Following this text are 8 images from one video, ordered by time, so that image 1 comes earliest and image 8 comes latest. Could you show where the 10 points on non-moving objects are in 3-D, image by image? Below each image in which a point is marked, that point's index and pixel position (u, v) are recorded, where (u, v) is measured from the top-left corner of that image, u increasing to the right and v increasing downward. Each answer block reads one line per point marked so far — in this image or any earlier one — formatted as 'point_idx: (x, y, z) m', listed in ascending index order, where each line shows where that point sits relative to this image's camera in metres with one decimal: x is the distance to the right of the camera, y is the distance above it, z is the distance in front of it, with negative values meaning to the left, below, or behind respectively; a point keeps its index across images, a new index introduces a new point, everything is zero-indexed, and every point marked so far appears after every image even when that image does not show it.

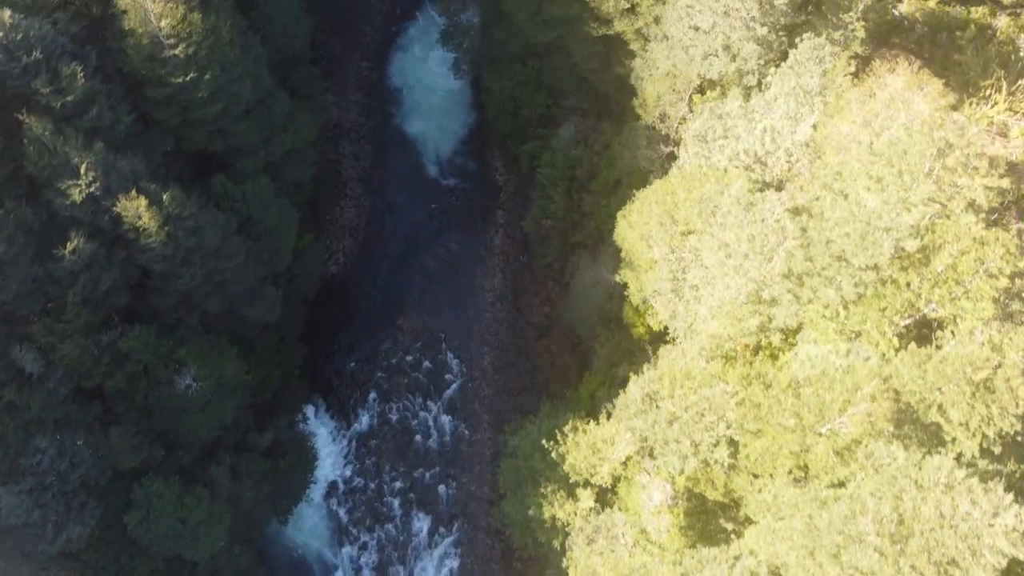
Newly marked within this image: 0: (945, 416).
0: (+9.8, -2.9, +17.8) m
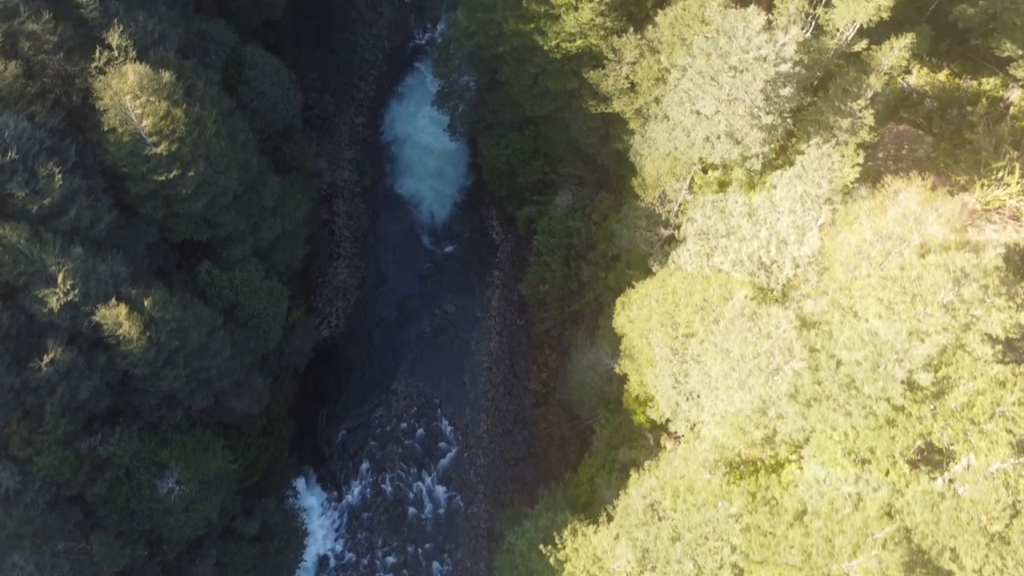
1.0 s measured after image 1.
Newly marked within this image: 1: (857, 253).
0: (+9.6, -5.9, +17.0) m
1: (+8.7, +0.7, +19.6) m
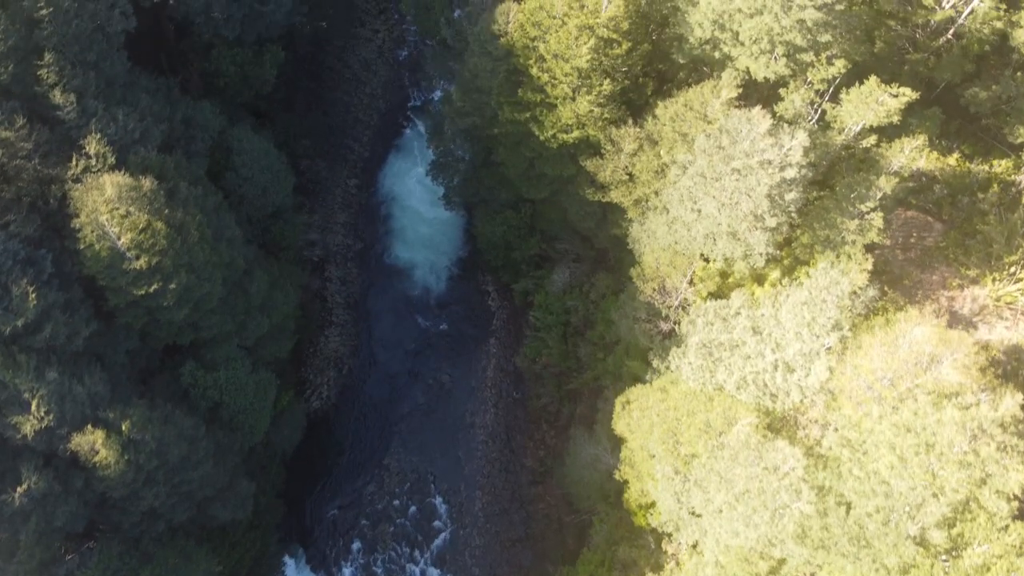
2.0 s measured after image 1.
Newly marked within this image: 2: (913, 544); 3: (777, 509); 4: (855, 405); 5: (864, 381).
0: (+9.5, -9.2, +16.1) m
1: (+8.5, -2.5, +18.7) m
2: (+8.7, -5.5, +17.0) m
3: (+6.4, -5.4, +19.1) m
4: (+8.3, -2.8, +19.0) m
5: (+8.4, -2.2, +18.9) m
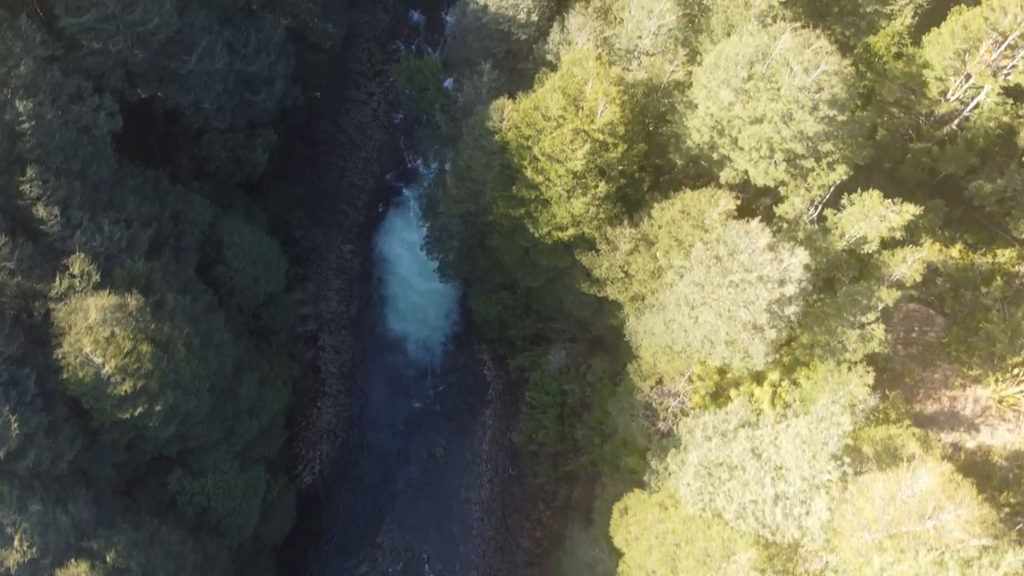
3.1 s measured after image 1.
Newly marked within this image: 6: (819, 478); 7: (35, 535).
0: (+9.3, -12.5, +15.7) m
1: (+8.3, -5.8, +18.3) m
2: (+8.5, -8.8, +16.6) m
3: (+6.2, -8.7, +18.7) m
4: (+8.1, -6.1, +18.6) m
5: (+8.2, -5.5, +18.4) m
6: (+7.7, -4.8, +19.7) m
7: (-12.0, -6.3, +19.8) m
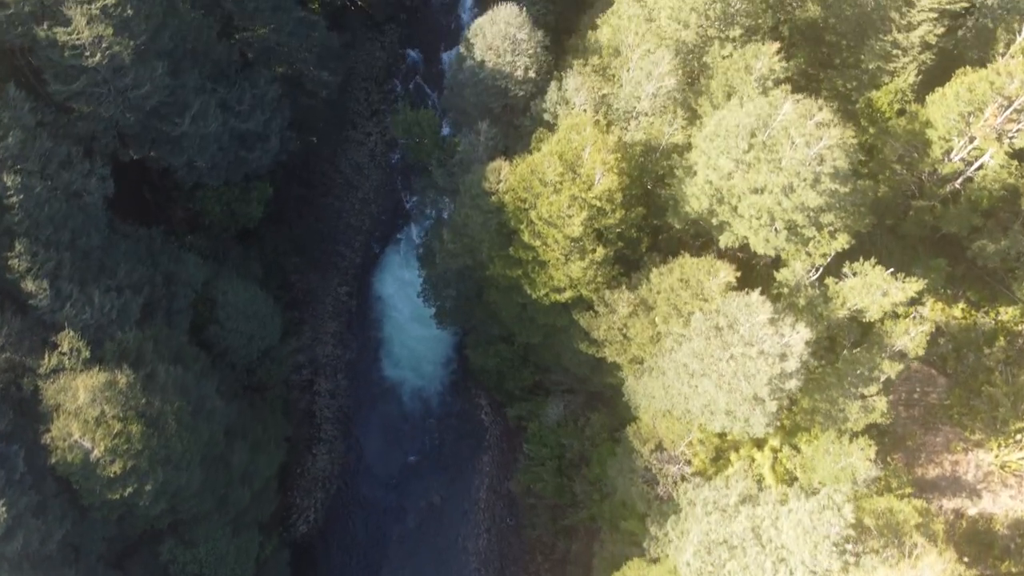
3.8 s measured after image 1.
0: (+9.2, -14.6, +15.4) m
1: (+8.2, -7.9, +18.0) m
2: (+8.4, -10.9, +16.3) m
3: (+6.1, -10.8, +18.4) m
4: (+8.0, -8.2, +18.3) m
5: (+8.1, -7.6, +18.1) m
6: (+7.6, -6.8, +19.4) m
7: (-12.1, -8.3, +19.5) m
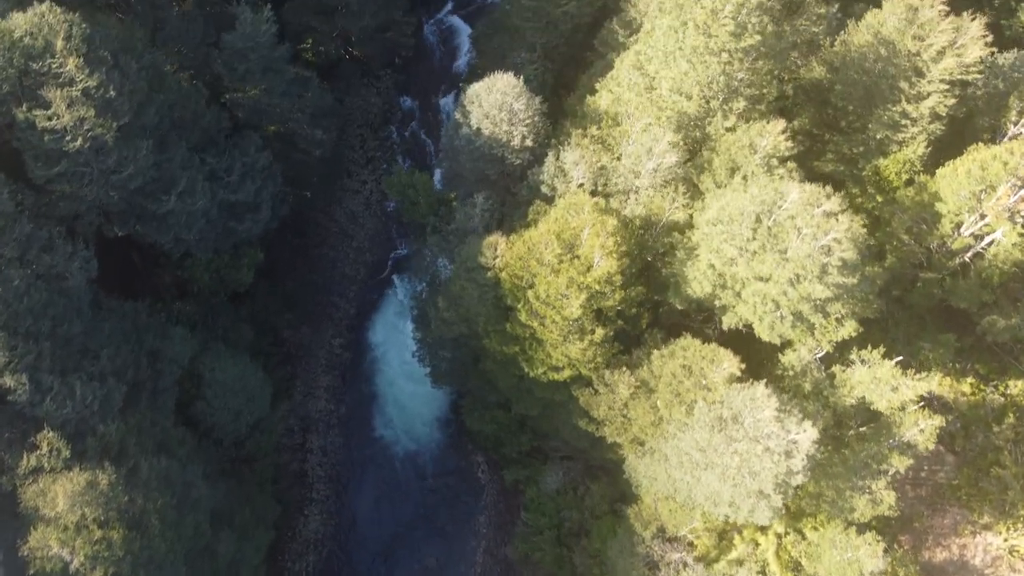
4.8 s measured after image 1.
0: (+9.1, -17.2, +14.8) m
1: (+8.1, -10.4, +17.3) m
2: (+8.3, -13.5, +15.6) m
3: (+6.0, -13.3, +17.7) m
4: (+7.9, -10.7, +17.6) m
5: (+8.0, -10.1, +17.4) m
6: (+7.5, -9.4, +18.7) m
7: (-12.2, -10.8, +18.8) m
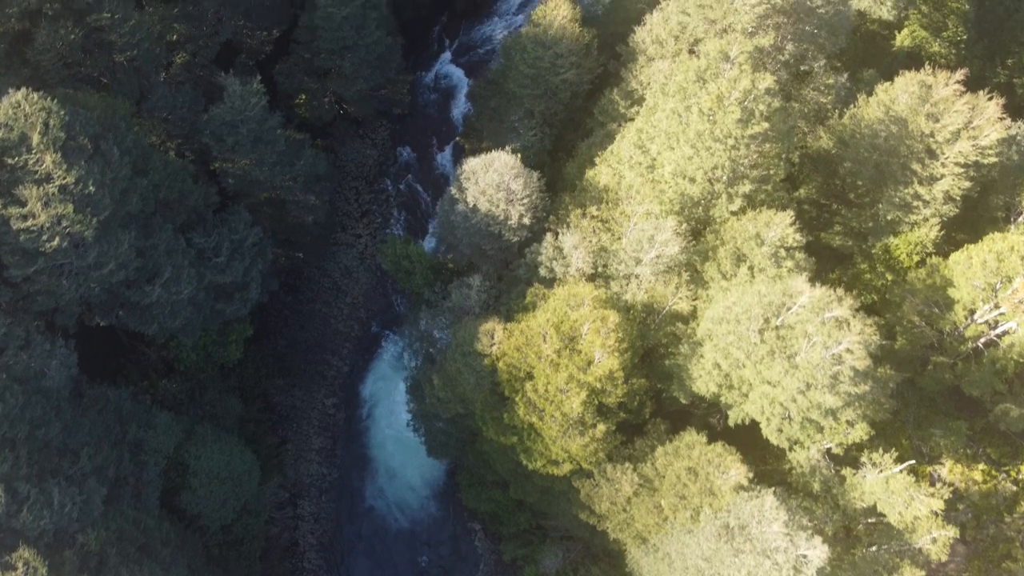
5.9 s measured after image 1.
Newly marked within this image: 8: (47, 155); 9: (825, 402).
0: (+9.0, -19.9, +14.0) m
1: (+8.0, -13.2, +16.5) m
2: (+8.2, -16.2, +14.8) m
3: (+5.9, -16.1, +16.9) m
4: (+7.8, -13.5, +16.8) m
5: (+7.9, -12.9, +16.6) m
6: (+7.4, -12.1, +17.9) m
7: (-12.3, -13.5, +17.9) m
8: (-11.8, +3.4, +20.0) m
9: (+7.9, -2.9, +19.8) m
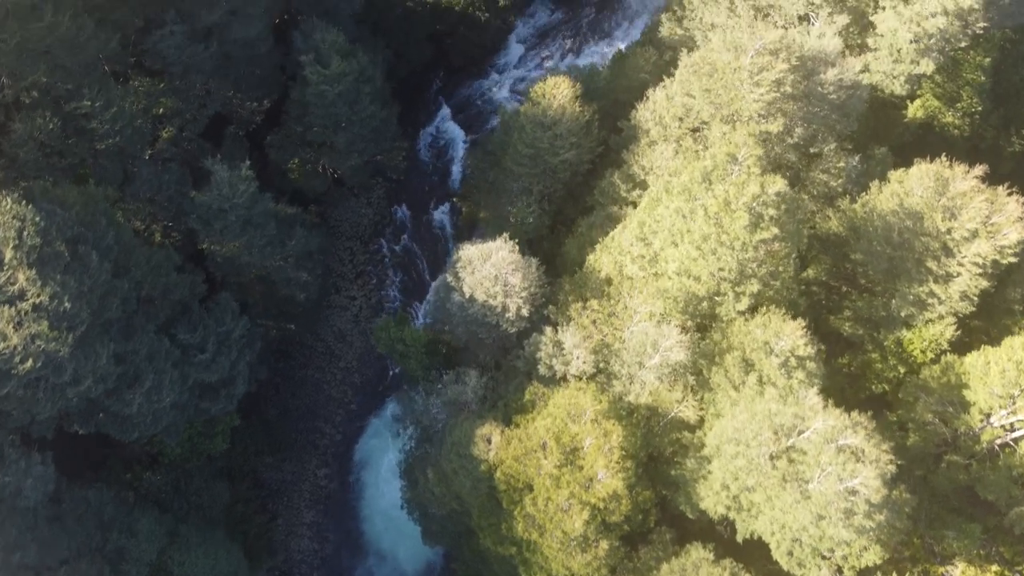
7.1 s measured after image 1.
0: (+8.9, -23.1, +13.2) m
1: (+8.0, -16.3, +15.6) m
2: (+8.1, -19.3, +14.0) m
3: (+5.9, -19.2, +16.1) m
4: (+7.7, -16.6, +16.0) m
5: (+7.9, -16.0, +15.8) m
6: (+7.3, -15.2, +17.0) m
7: (-12.4, -16.6, +17.0) m
8: (-11.8, +0.4, +18.9) m
9: (+7.8, -5.9, +18.9) m
